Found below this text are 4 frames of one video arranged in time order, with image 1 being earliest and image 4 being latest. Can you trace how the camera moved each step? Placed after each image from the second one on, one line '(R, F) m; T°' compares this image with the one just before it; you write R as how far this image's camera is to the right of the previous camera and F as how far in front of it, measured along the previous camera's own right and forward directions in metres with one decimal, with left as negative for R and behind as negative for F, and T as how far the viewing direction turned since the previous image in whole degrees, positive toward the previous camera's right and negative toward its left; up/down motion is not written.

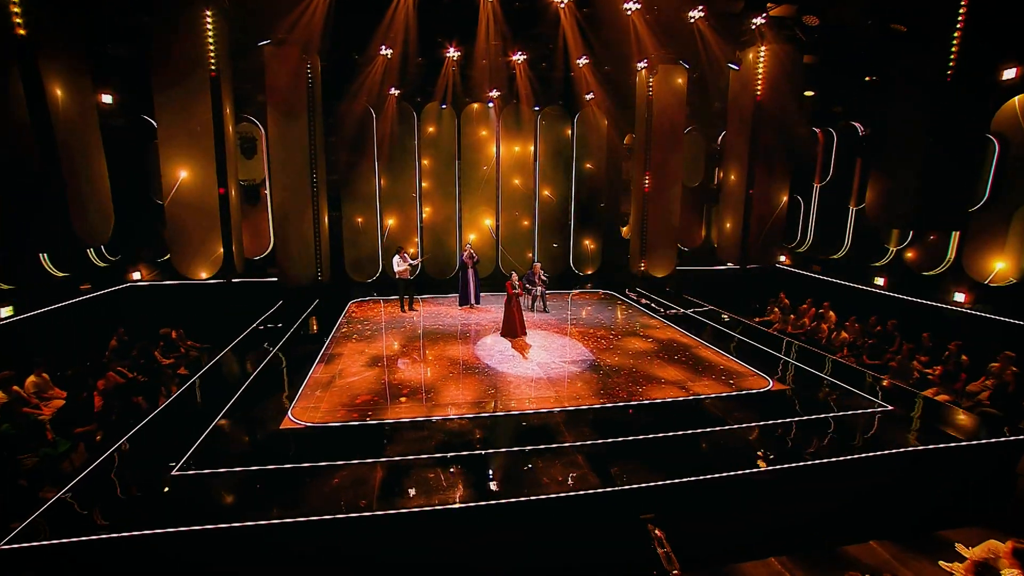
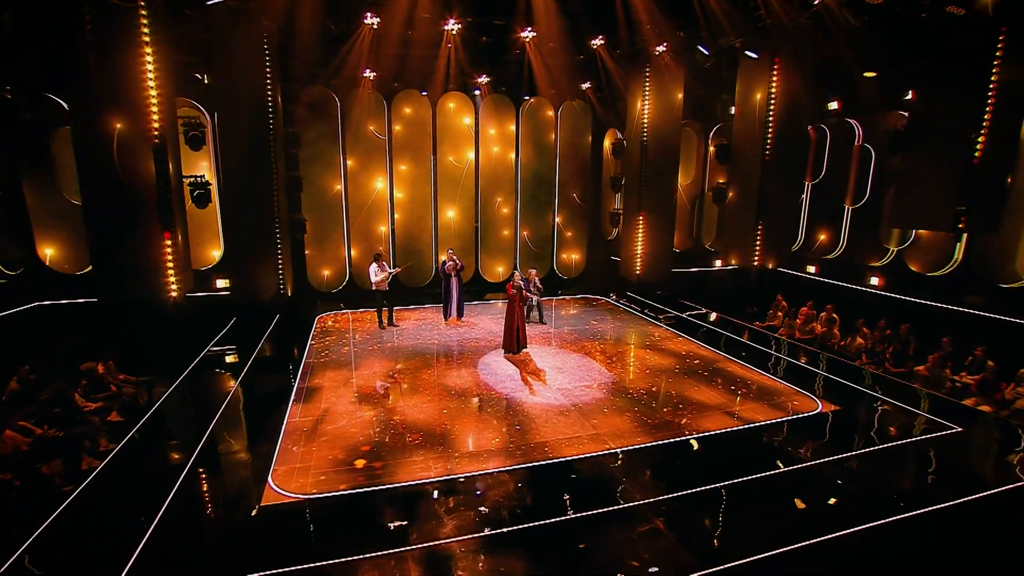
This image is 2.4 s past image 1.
(-0.7, +0.9) m; +6°
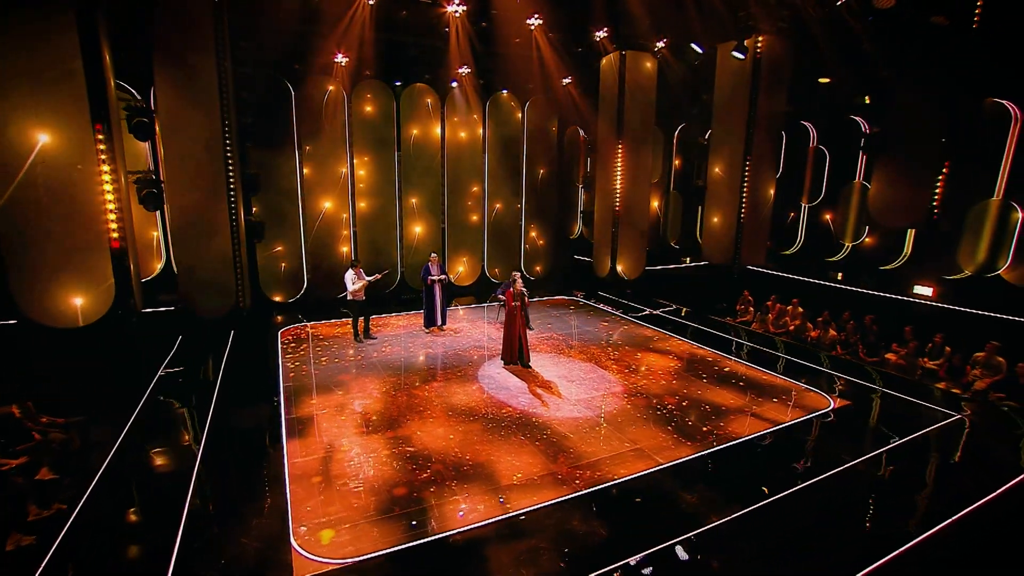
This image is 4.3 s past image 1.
(-0.9, +0.4) m; +8°
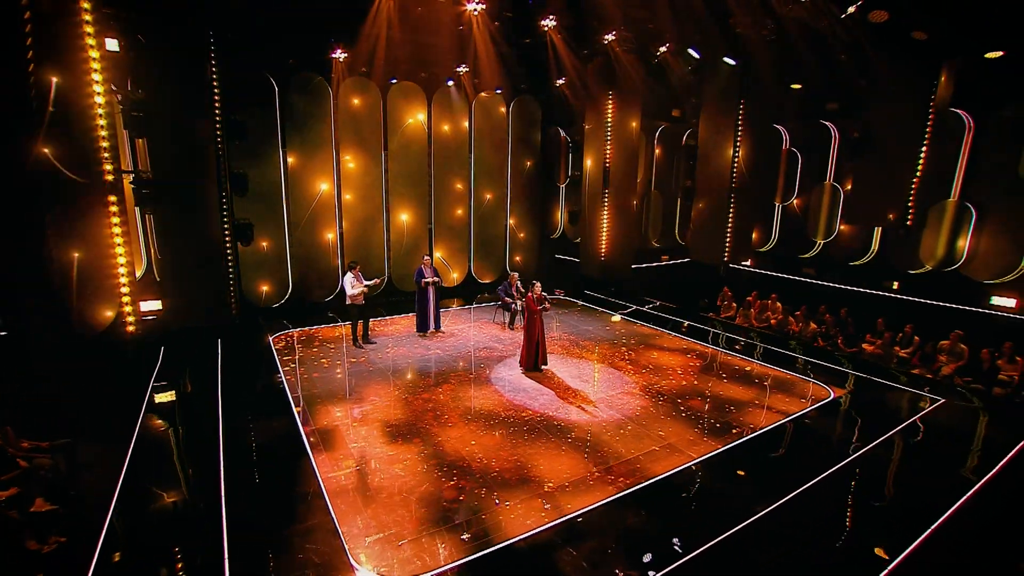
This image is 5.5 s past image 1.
(-0.6, 0.0) m; +5°
